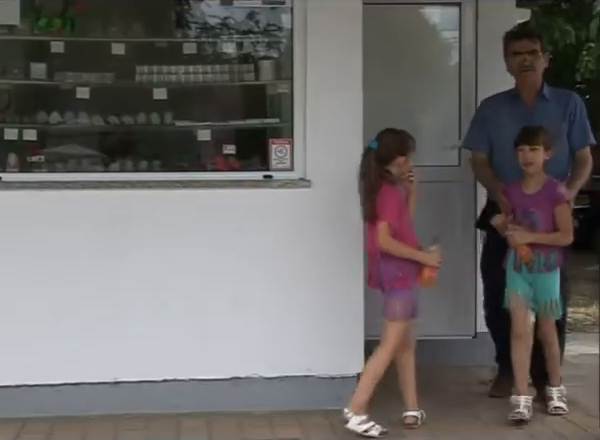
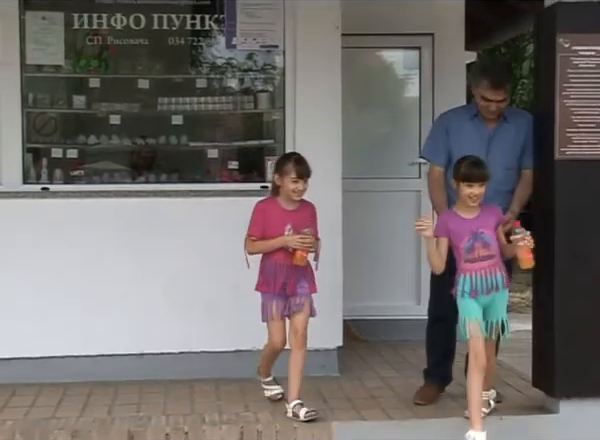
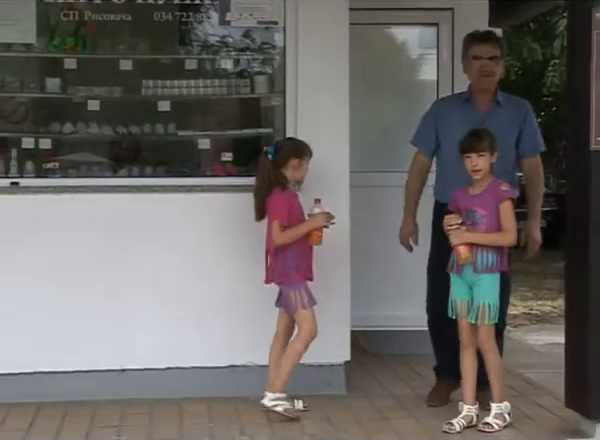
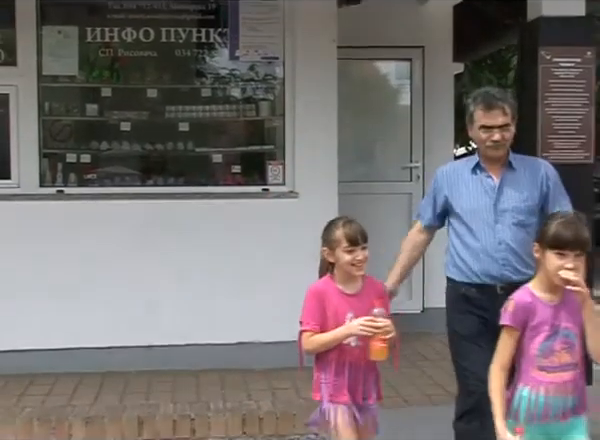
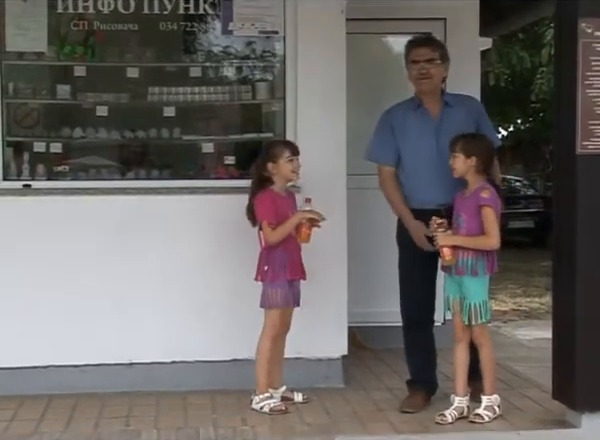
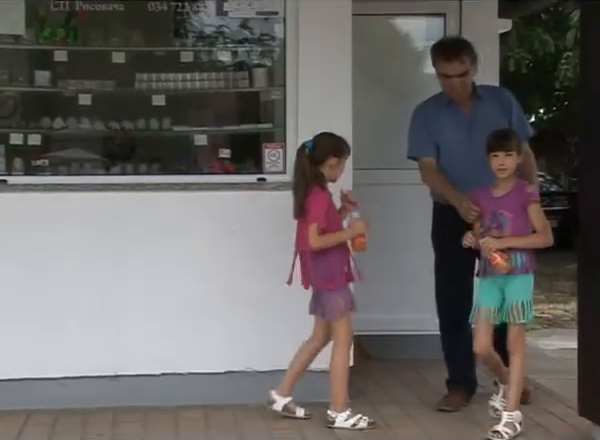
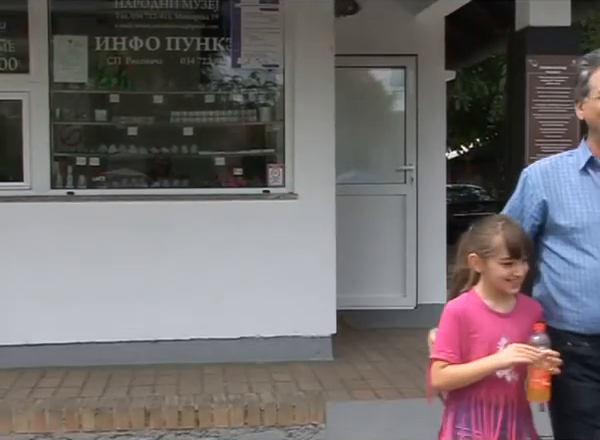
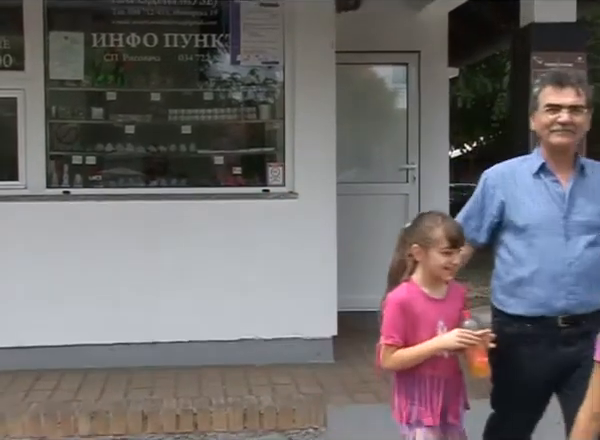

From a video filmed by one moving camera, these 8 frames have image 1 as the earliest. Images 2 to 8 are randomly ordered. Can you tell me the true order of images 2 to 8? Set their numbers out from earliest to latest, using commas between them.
6, 3, 5, 2, 4, 8, 7
